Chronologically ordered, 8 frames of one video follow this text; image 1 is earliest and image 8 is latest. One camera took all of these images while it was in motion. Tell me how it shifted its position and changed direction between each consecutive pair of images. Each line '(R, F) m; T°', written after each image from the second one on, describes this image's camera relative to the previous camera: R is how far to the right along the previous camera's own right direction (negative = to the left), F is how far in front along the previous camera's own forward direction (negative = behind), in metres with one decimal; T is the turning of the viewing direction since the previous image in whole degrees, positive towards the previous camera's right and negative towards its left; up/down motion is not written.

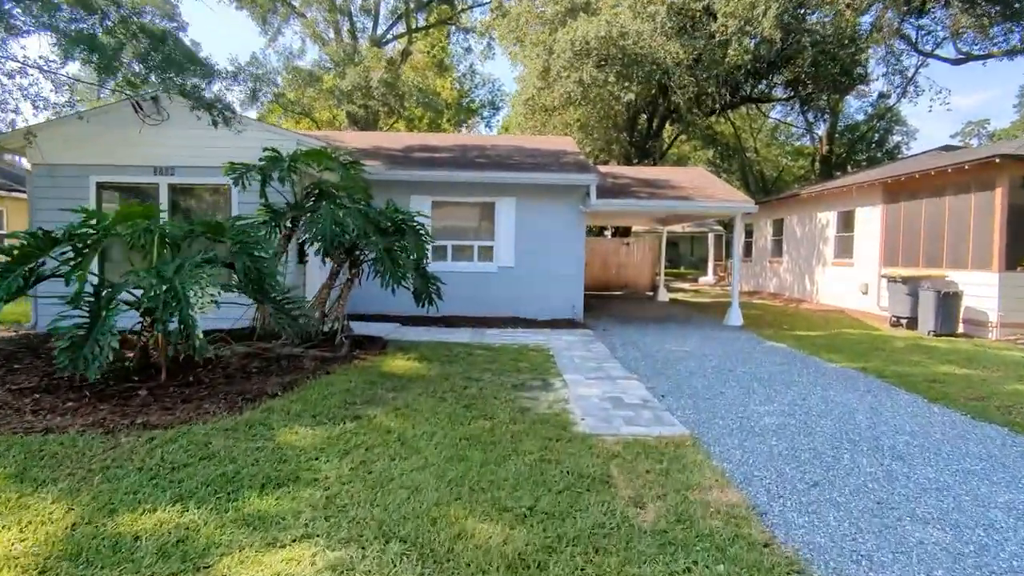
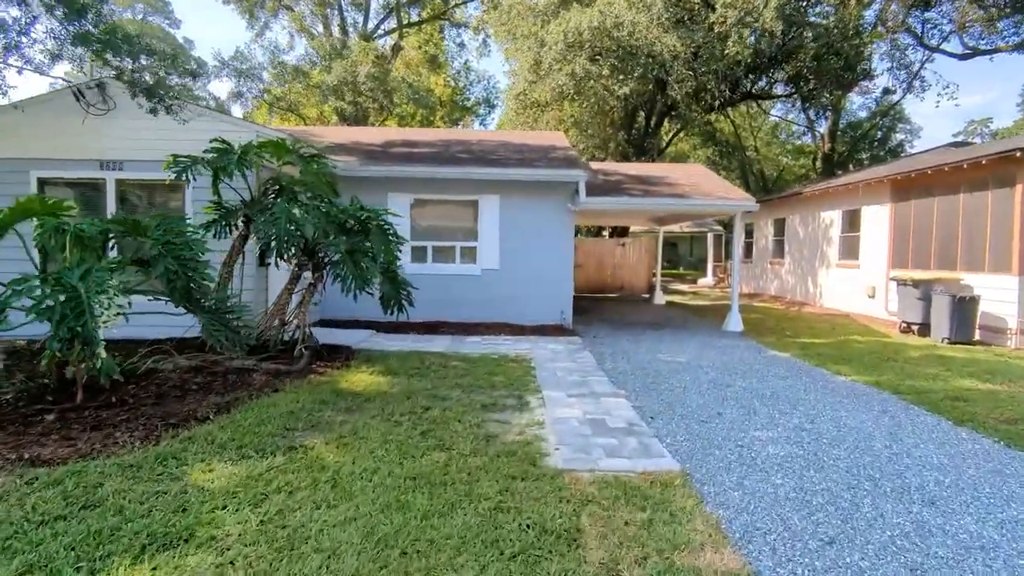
(+0.2, +0.6) m; 0°
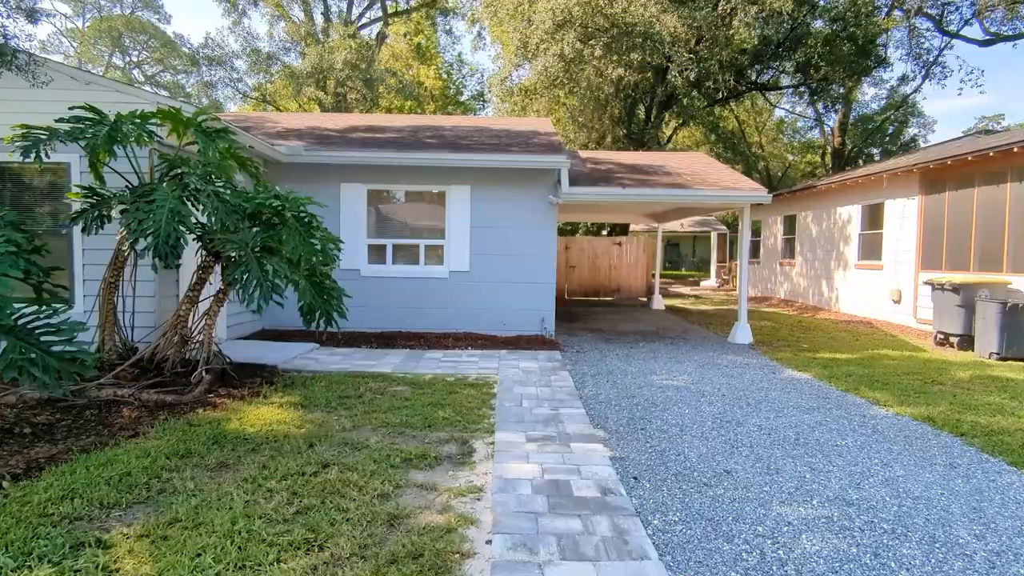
(+0.4, +1.3) m; 0°
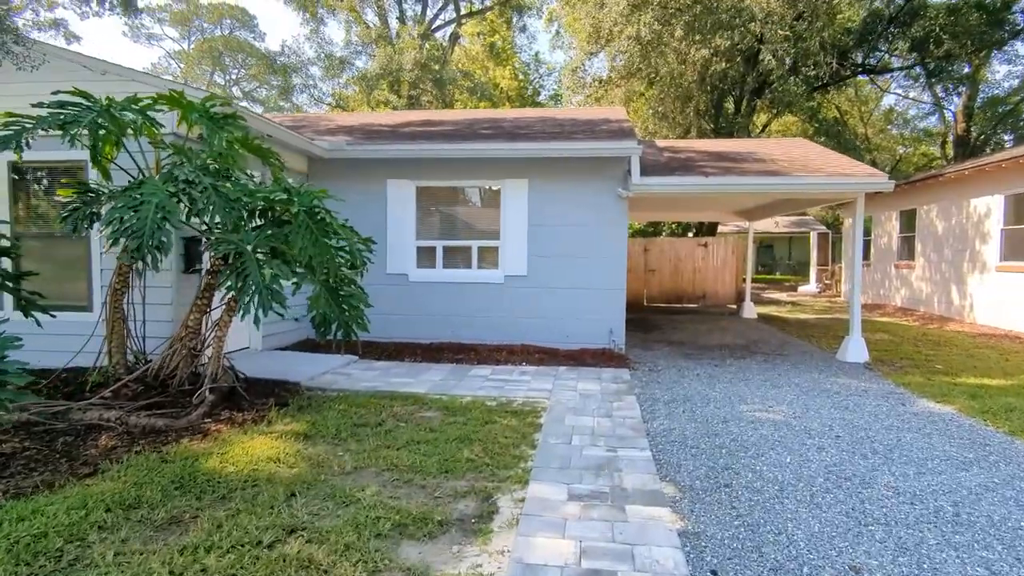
(+0.2, +1.0) m; -8°
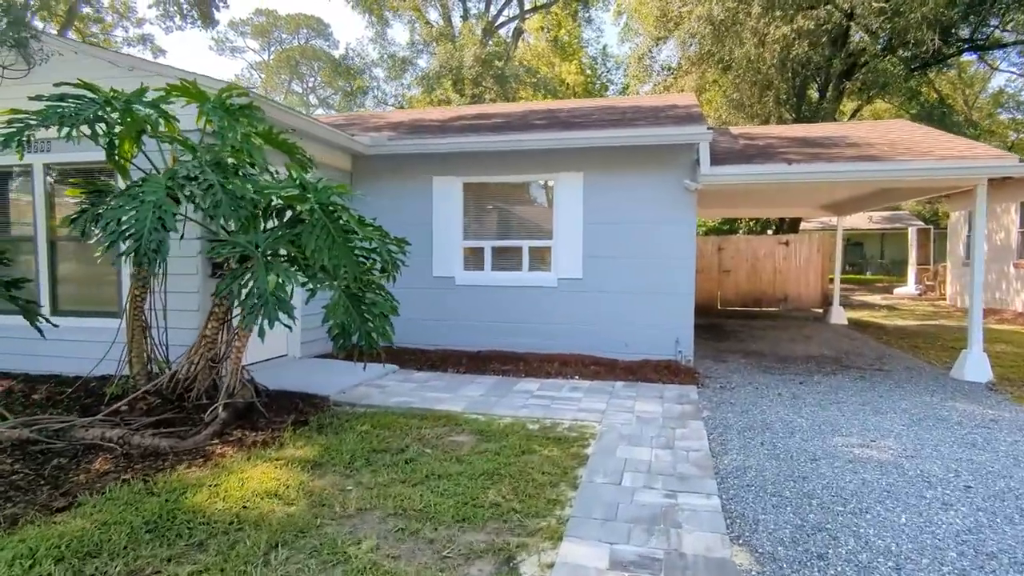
(+0.2, +0.6) m; -7°
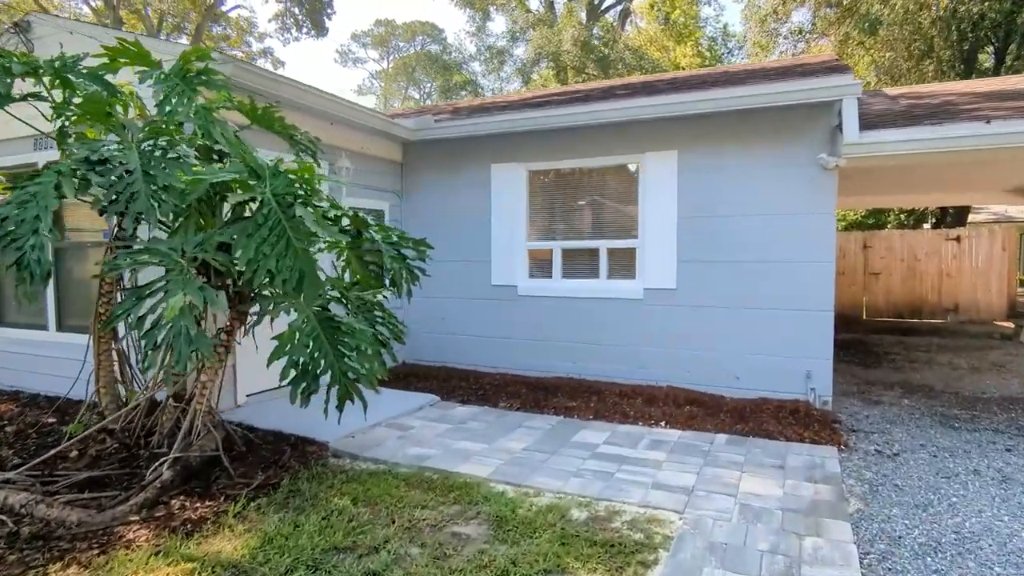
(+0.4, +1.4) m; -11°
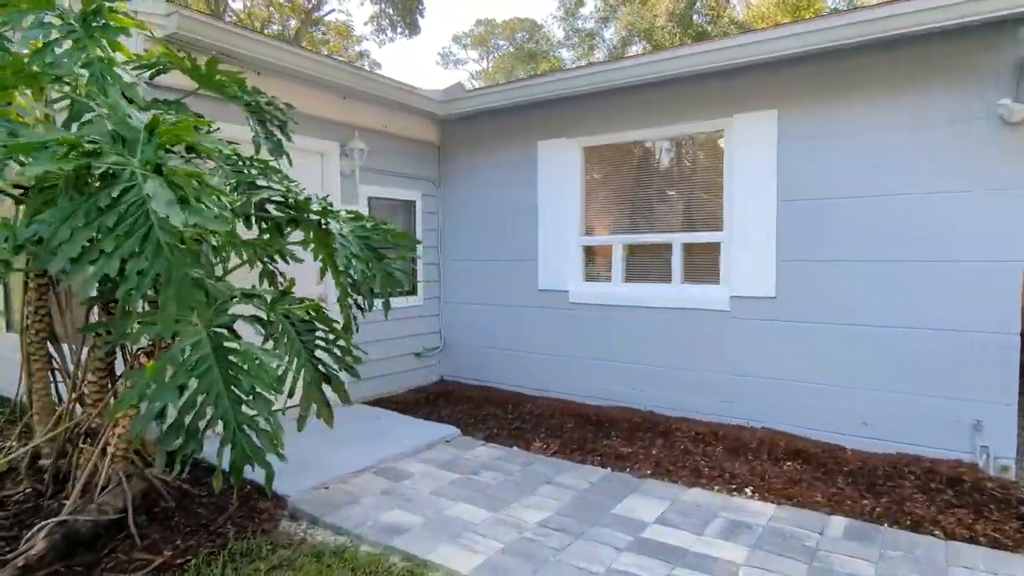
(+0.4, +1.1) m; -10°
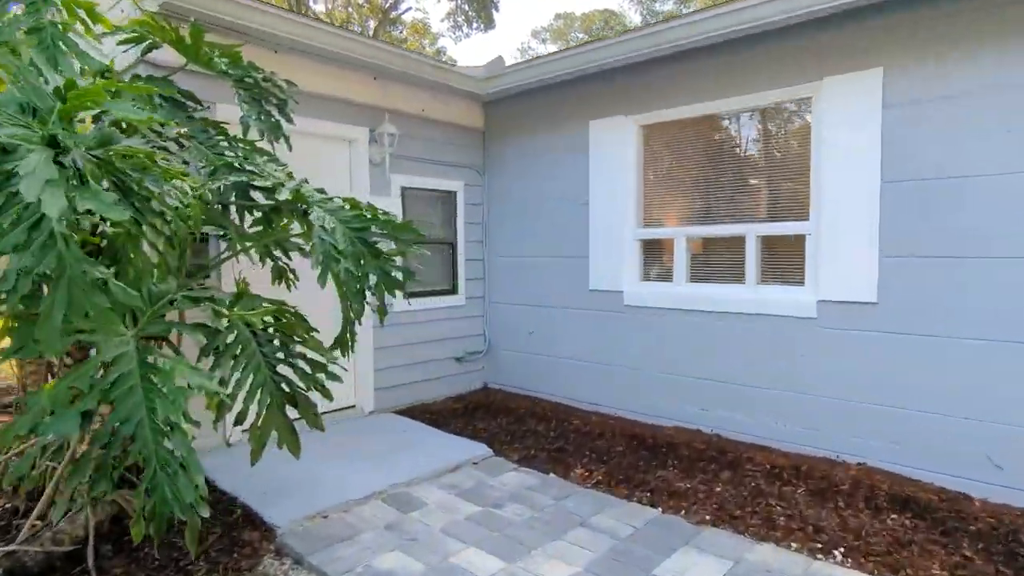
(+0.2, +0.5) m; -8°
